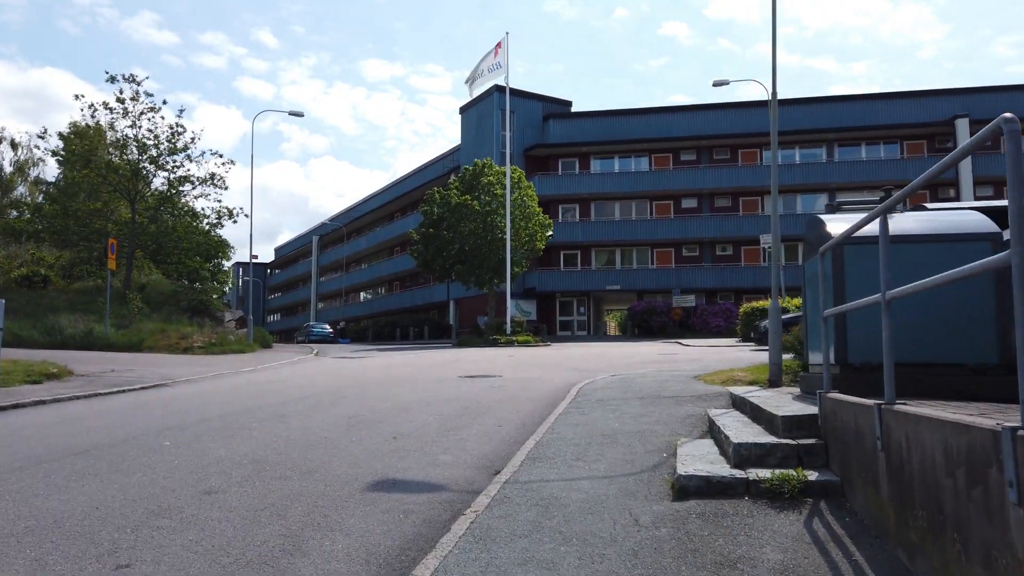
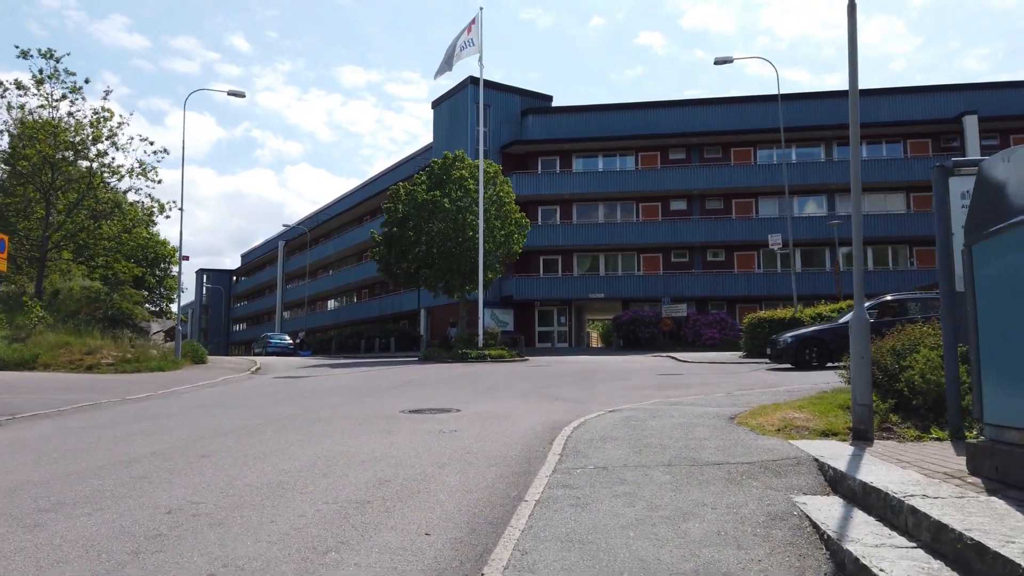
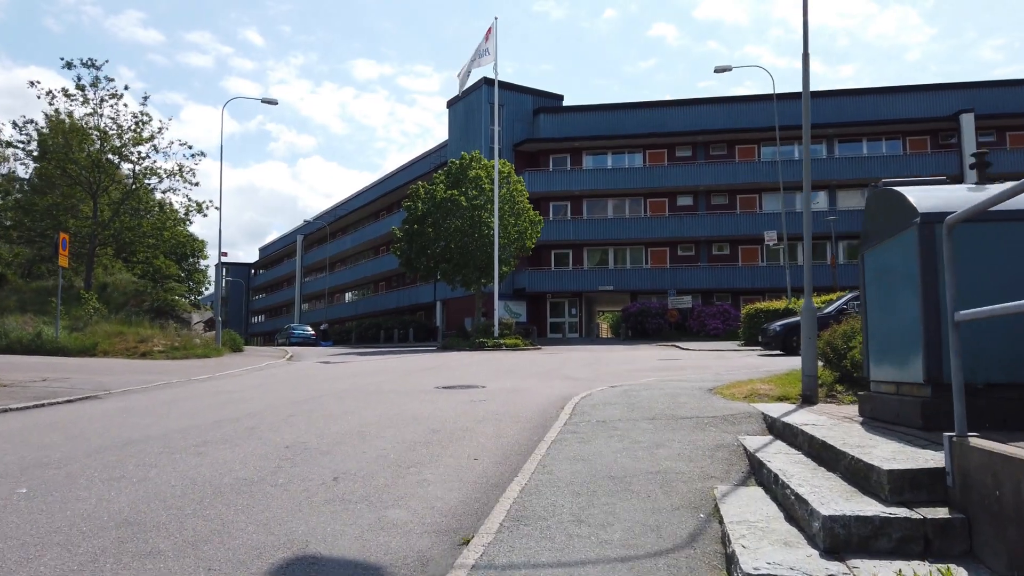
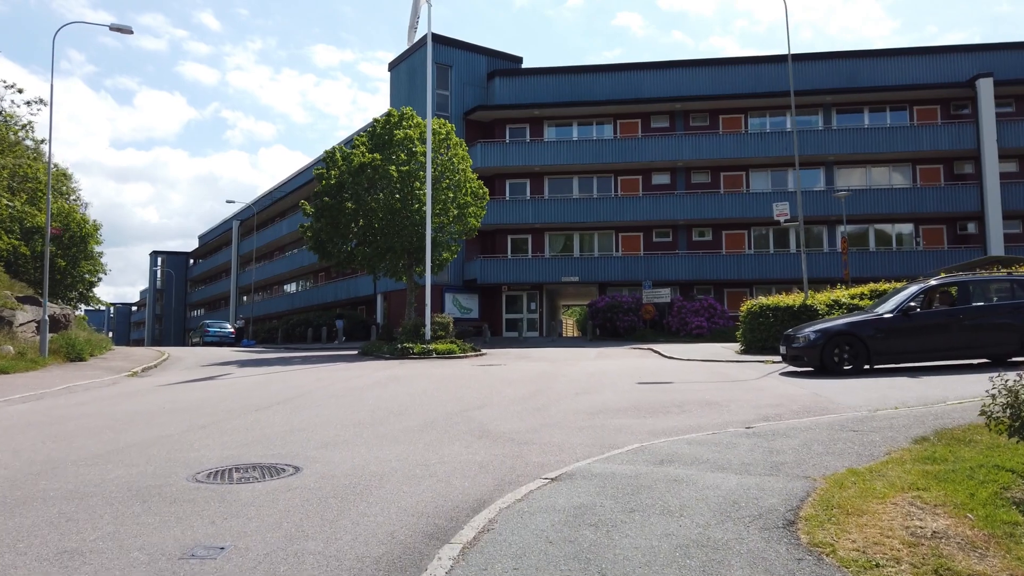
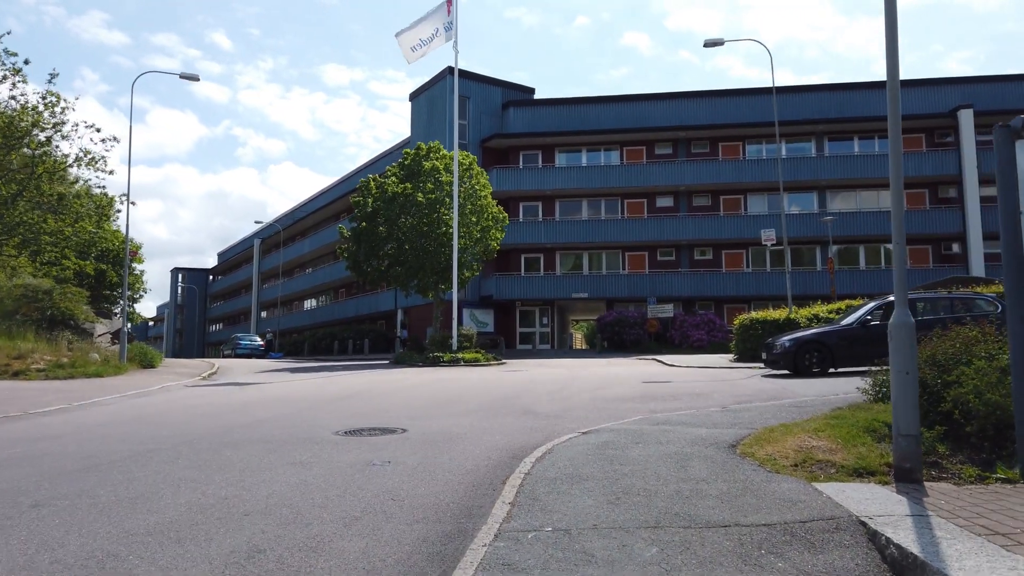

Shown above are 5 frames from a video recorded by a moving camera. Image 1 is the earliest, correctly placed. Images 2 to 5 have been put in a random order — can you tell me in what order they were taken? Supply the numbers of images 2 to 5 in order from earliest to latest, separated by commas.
3, 2, 5, 4
